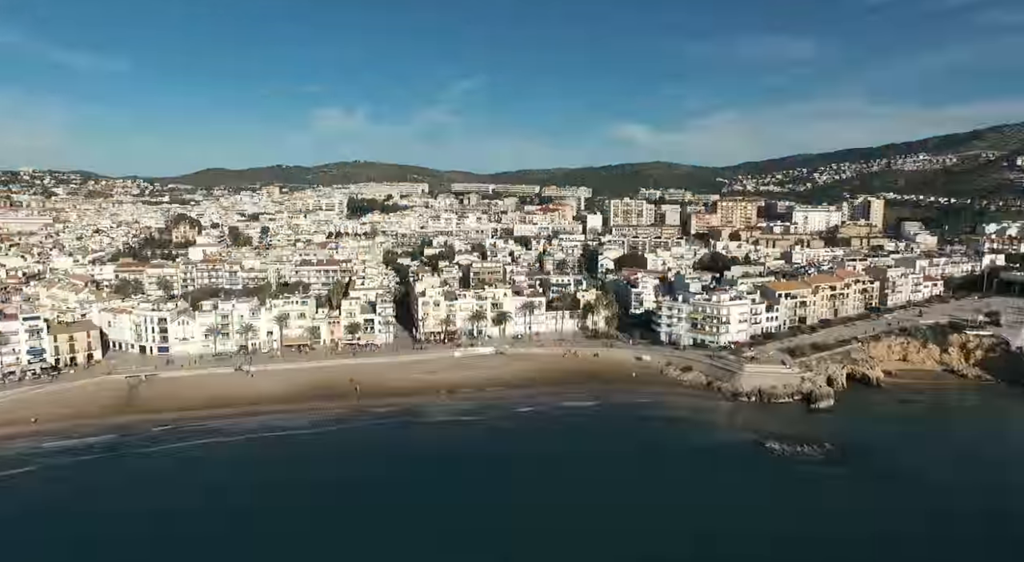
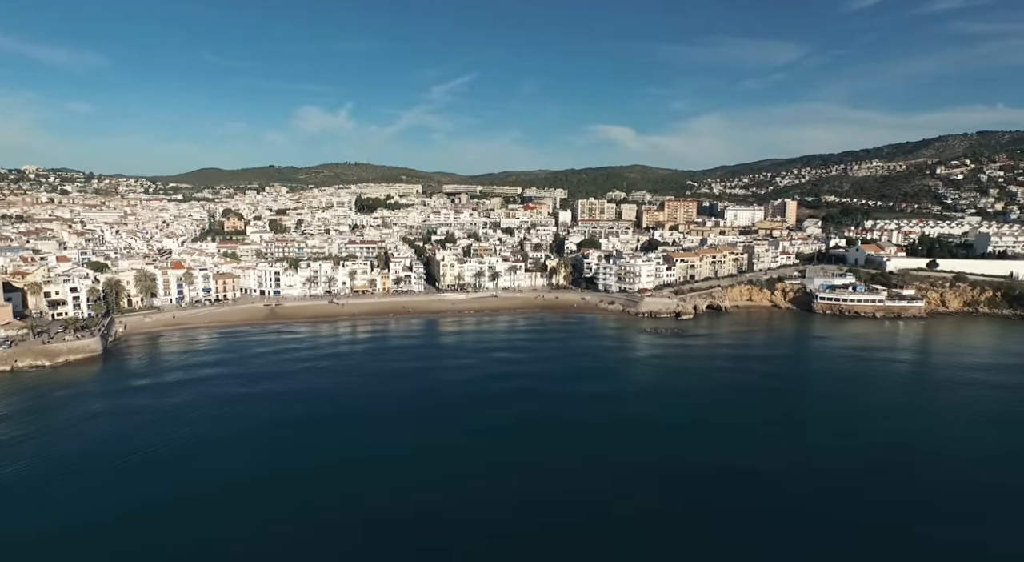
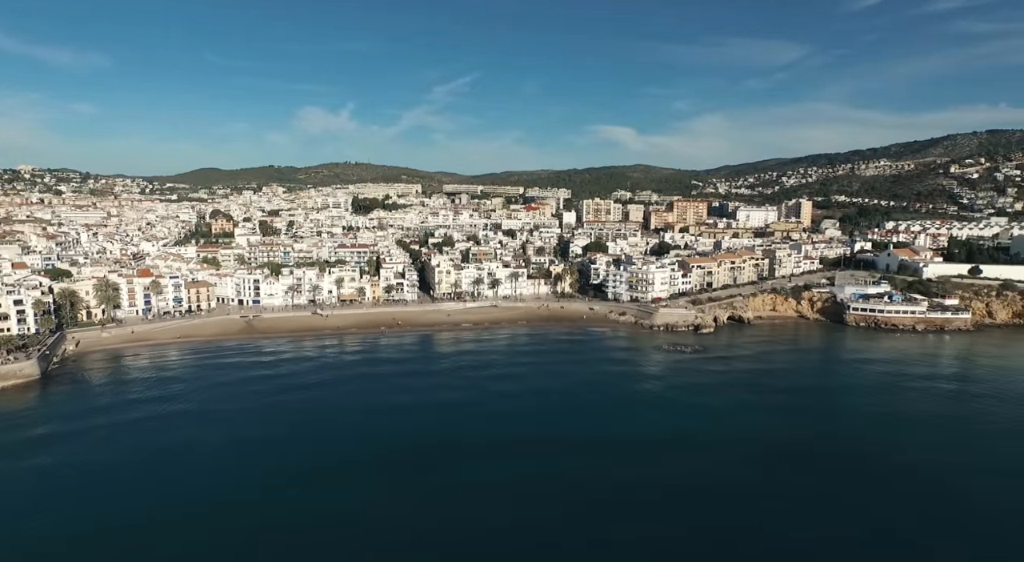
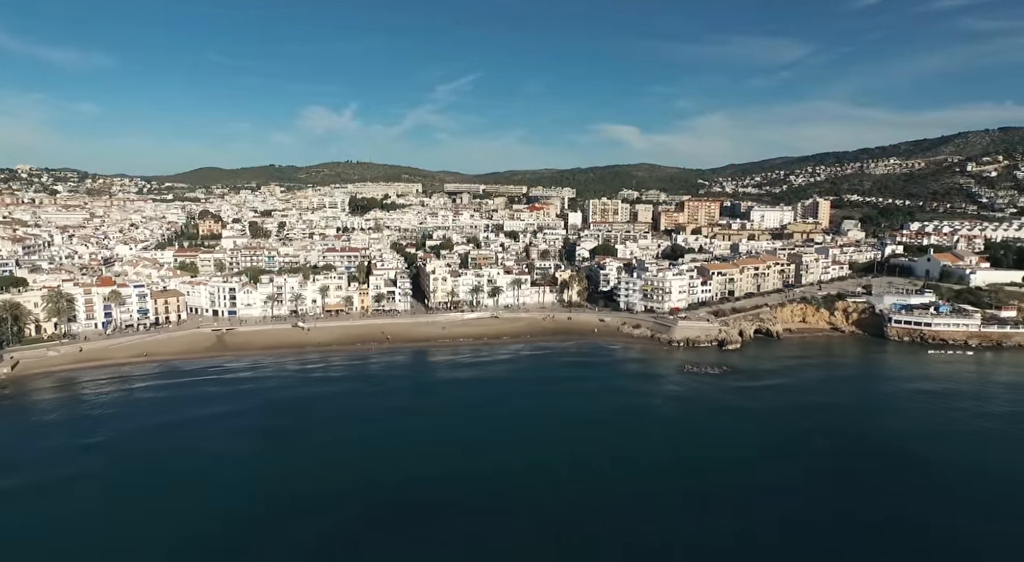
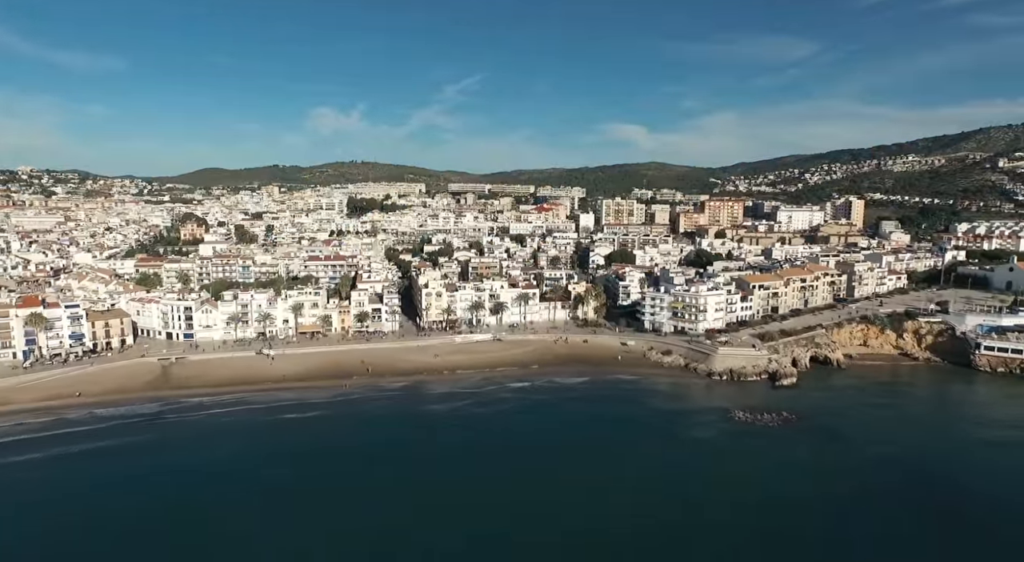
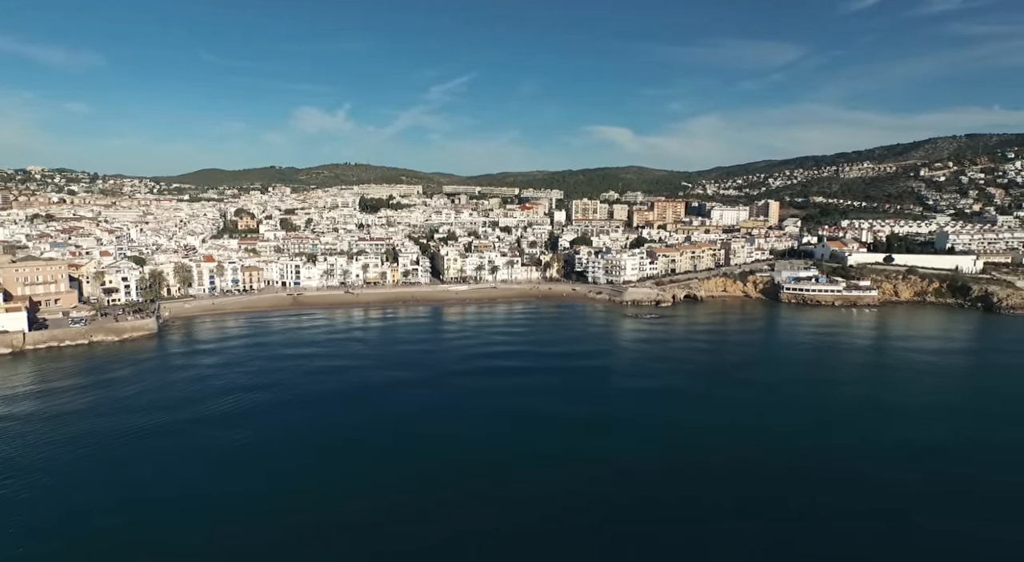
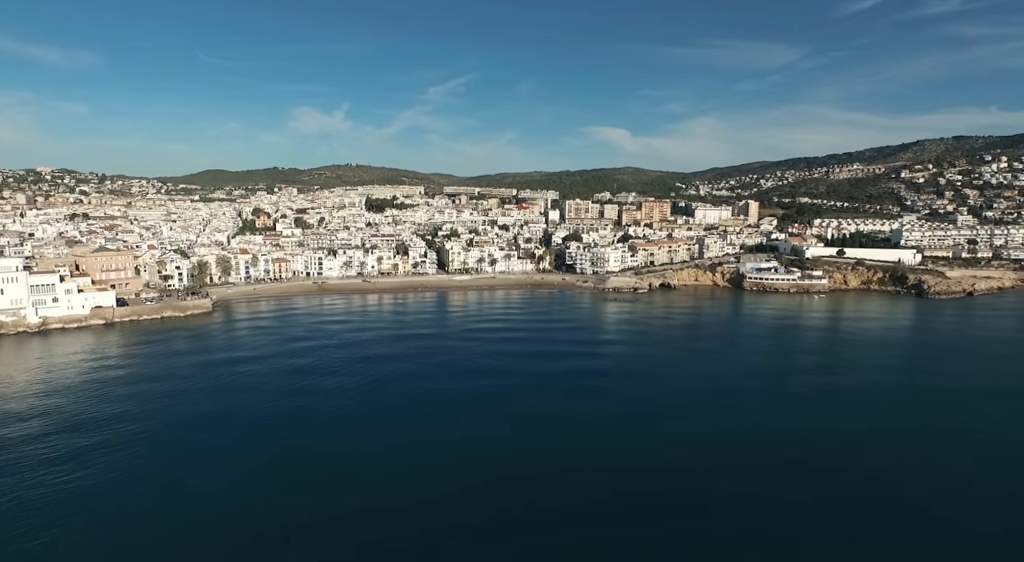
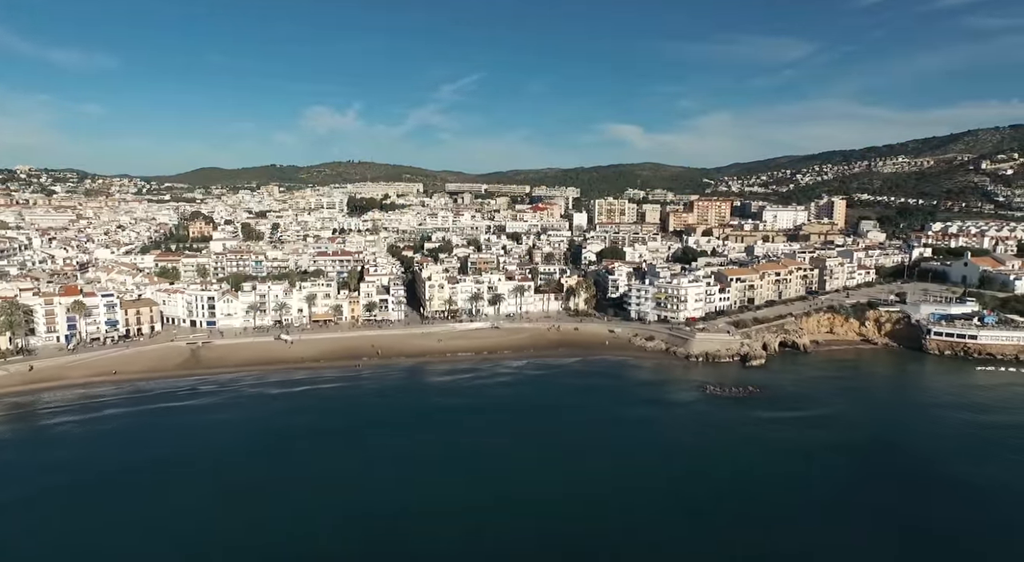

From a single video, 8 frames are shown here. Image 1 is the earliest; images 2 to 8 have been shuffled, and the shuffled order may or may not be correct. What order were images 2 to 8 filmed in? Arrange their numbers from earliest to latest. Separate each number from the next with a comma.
5, 8, 4, 3, 2, 6, 7
